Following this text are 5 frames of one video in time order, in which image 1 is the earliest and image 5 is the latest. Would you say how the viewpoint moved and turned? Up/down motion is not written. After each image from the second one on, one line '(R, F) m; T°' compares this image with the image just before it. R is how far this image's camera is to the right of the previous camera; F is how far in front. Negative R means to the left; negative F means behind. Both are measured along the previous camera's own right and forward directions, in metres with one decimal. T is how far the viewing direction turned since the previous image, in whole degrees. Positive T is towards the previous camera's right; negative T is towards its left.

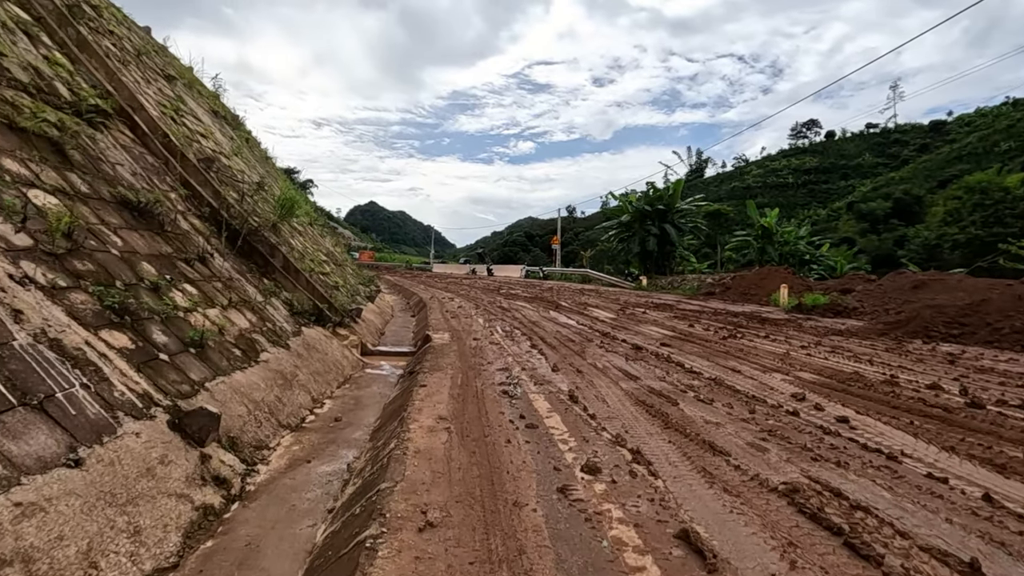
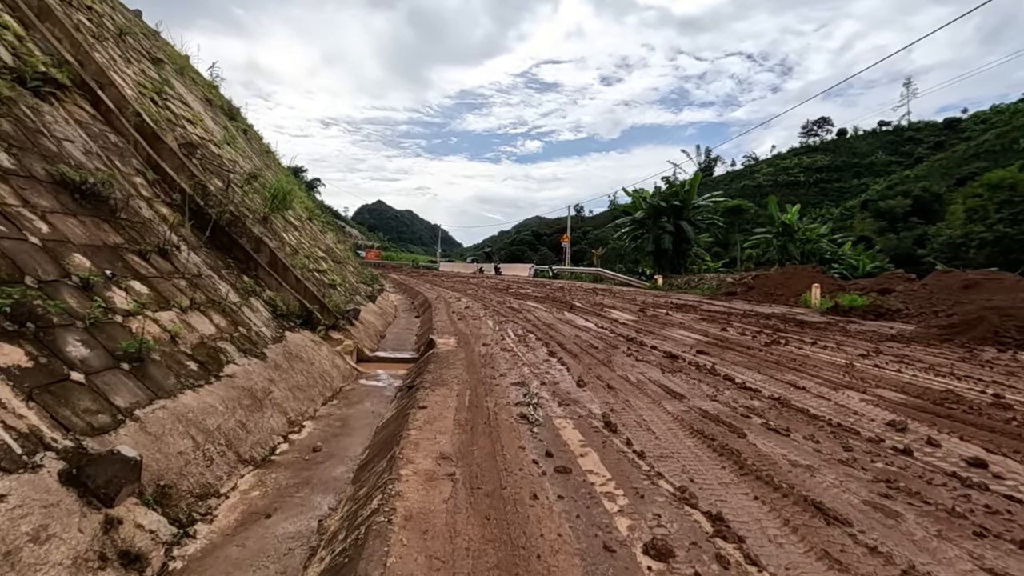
(-0.1, +0.9) m; -1°
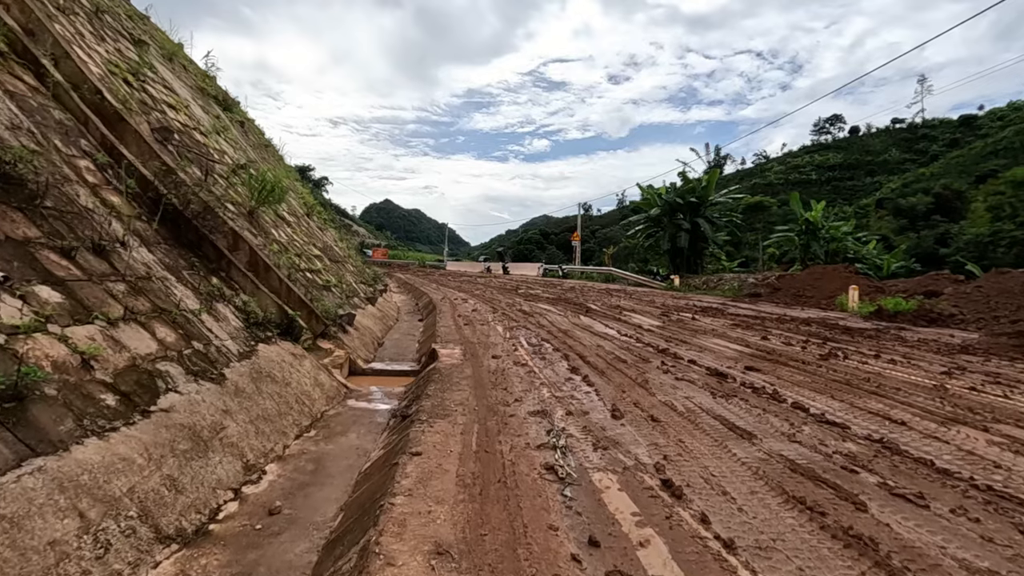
(-0.1, +0.9) m; -1°
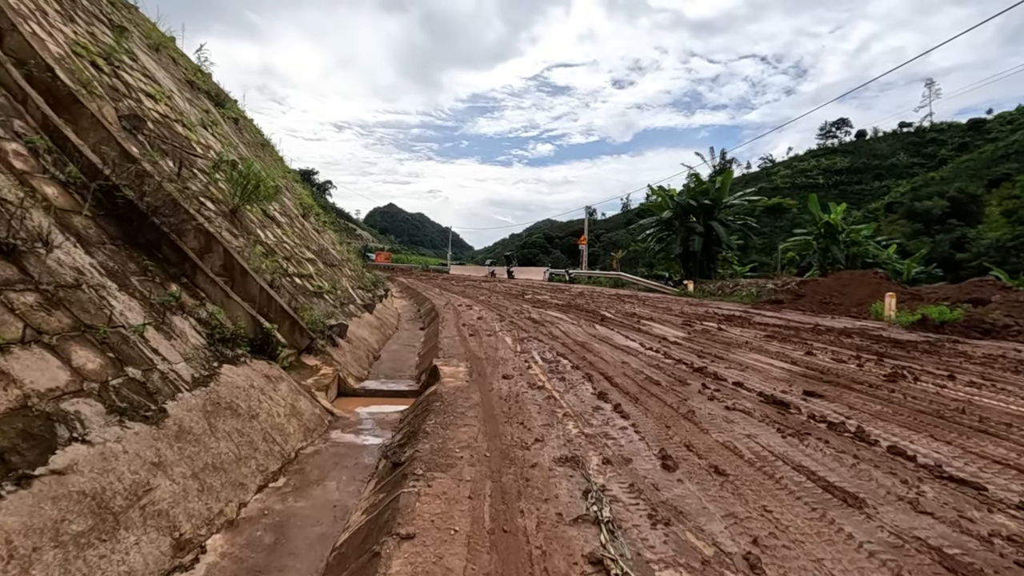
(-0.1, +0.8) m; 0°
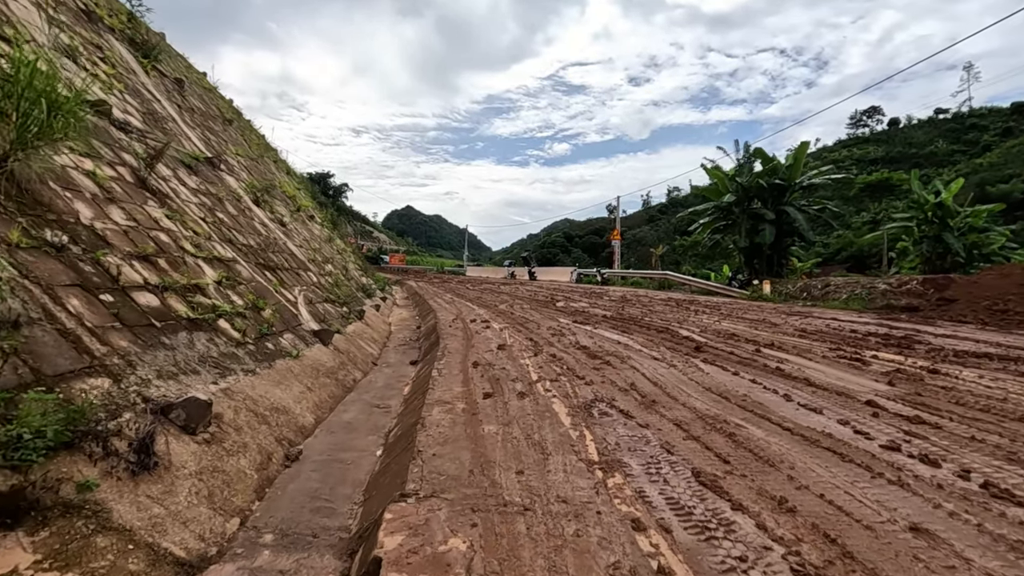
(-0.3, +3.9) m; -2°
